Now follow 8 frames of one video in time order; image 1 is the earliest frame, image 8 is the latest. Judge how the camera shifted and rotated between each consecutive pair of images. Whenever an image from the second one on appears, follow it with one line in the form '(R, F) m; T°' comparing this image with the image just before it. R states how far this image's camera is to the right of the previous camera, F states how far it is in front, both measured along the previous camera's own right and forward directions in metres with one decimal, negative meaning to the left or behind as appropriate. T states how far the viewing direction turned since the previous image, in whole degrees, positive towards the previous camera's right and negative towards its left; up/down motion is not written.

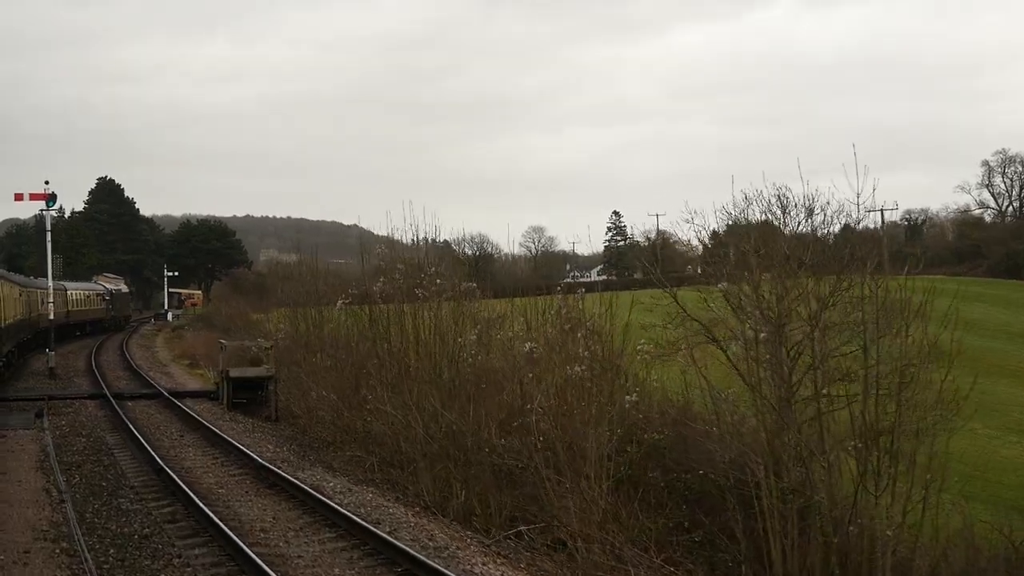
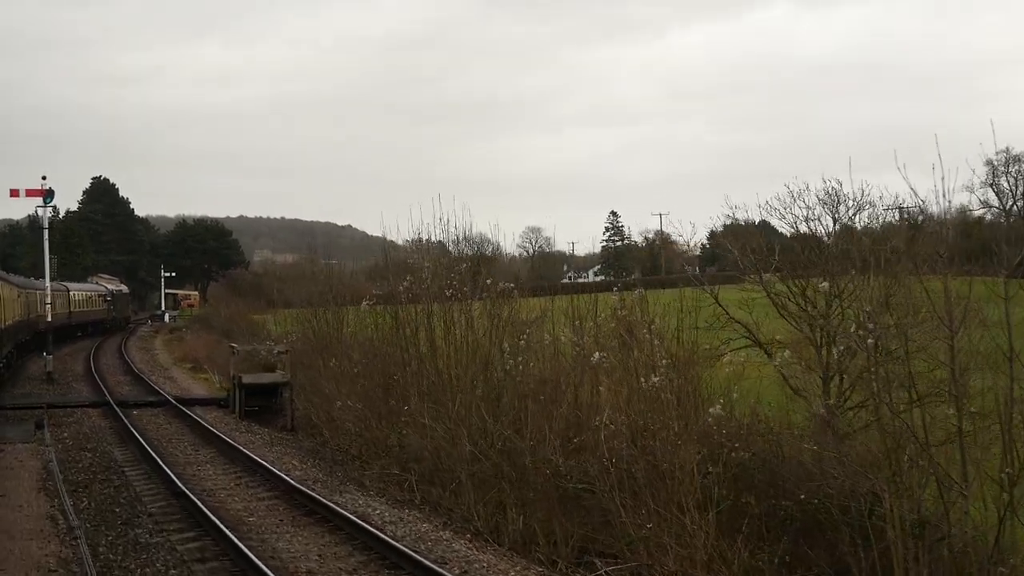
(-0.5, +1.0) m; 0°
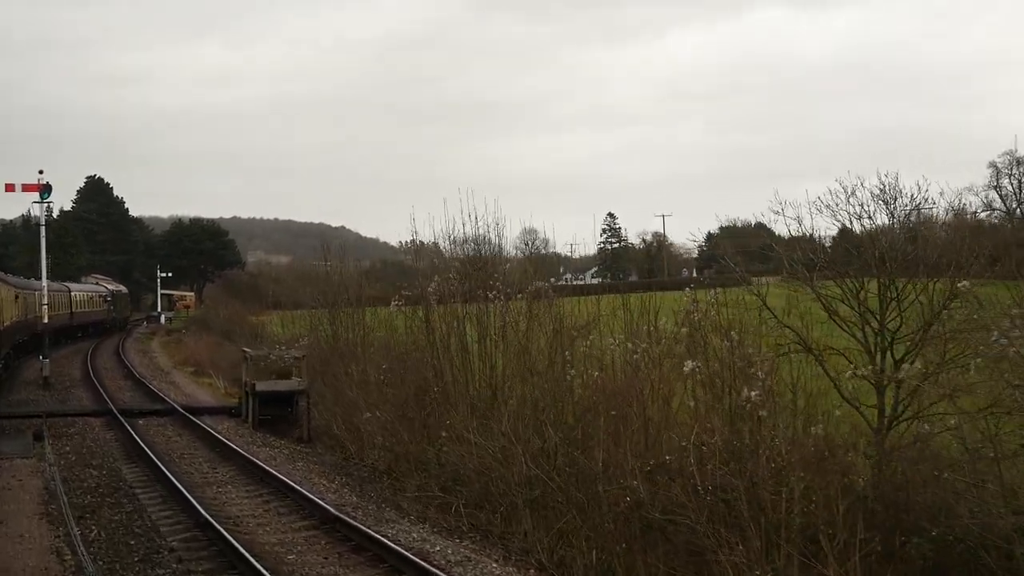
(-0.5, +1.0) m; 0°
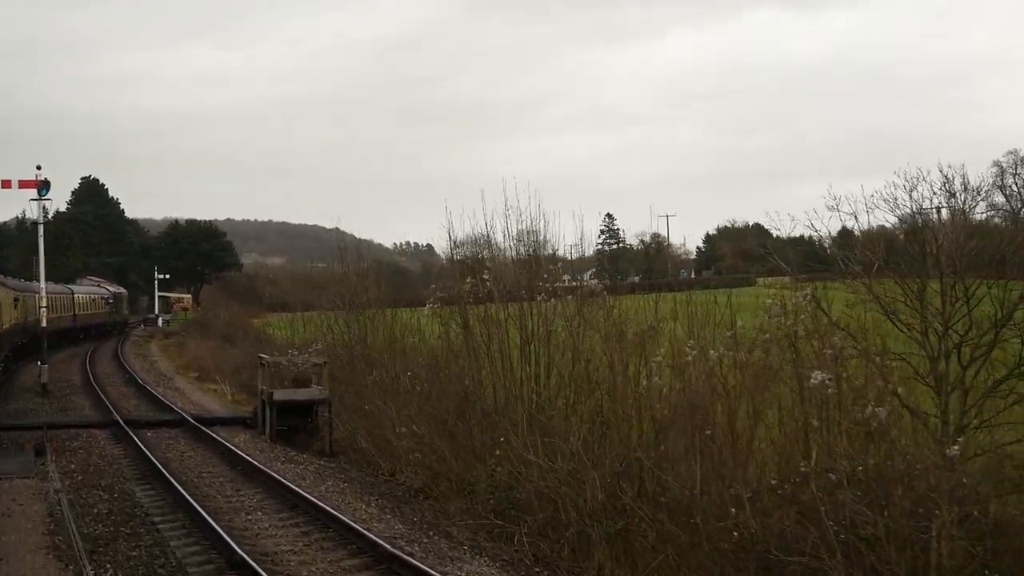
(-0.5, +1.0) m; 0°
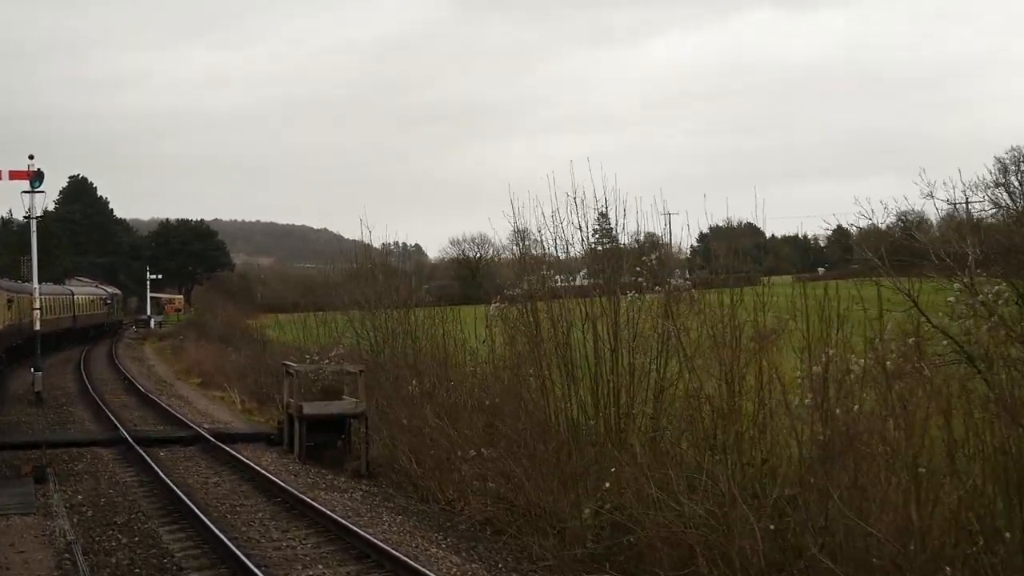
(-0.7, +1.4) m; +1°
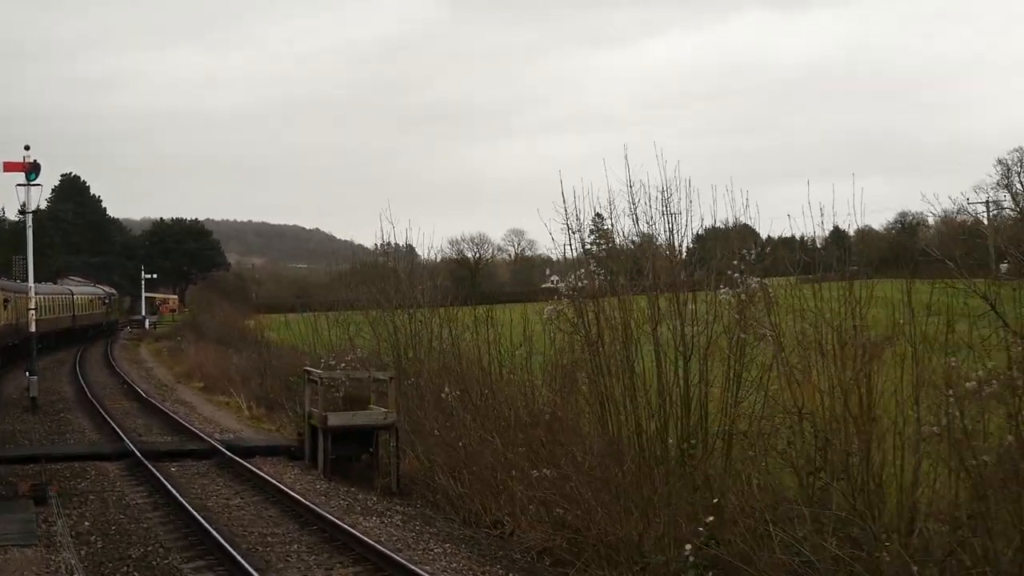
(-0.5, +0.9) m; 0°
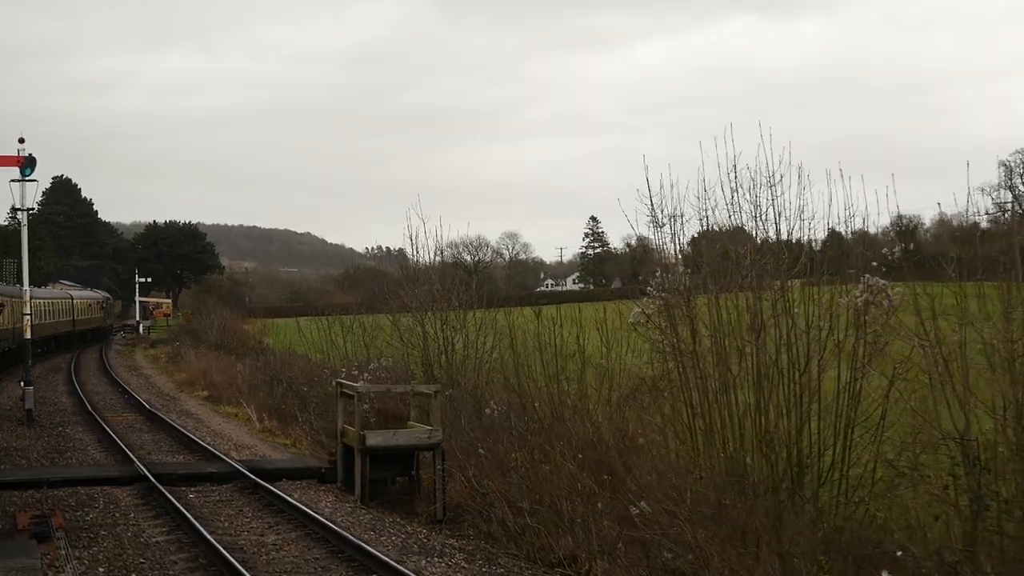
(-0.5, +1.1) m; 0°
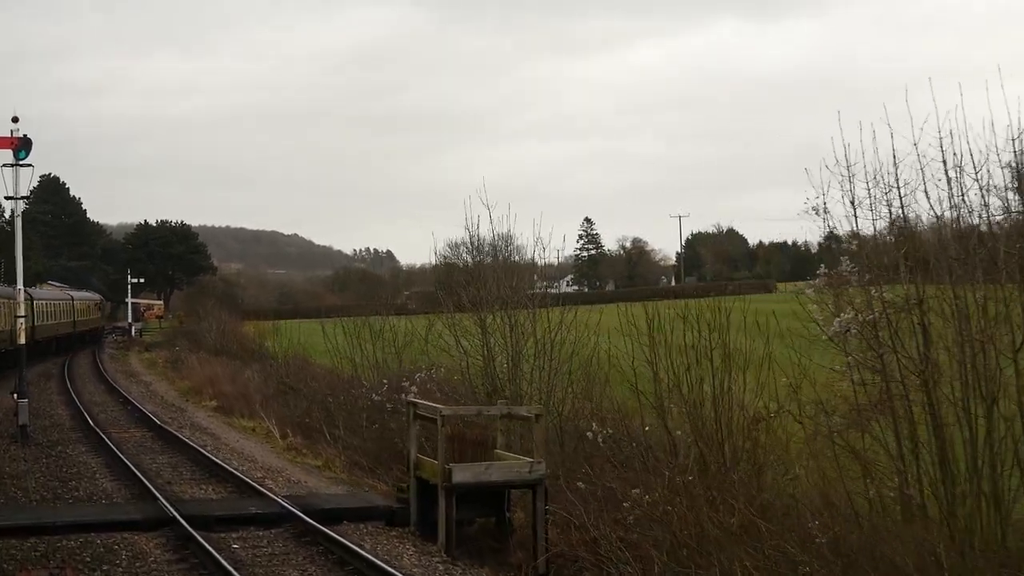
(-0.8, +1.7) m; +1°
